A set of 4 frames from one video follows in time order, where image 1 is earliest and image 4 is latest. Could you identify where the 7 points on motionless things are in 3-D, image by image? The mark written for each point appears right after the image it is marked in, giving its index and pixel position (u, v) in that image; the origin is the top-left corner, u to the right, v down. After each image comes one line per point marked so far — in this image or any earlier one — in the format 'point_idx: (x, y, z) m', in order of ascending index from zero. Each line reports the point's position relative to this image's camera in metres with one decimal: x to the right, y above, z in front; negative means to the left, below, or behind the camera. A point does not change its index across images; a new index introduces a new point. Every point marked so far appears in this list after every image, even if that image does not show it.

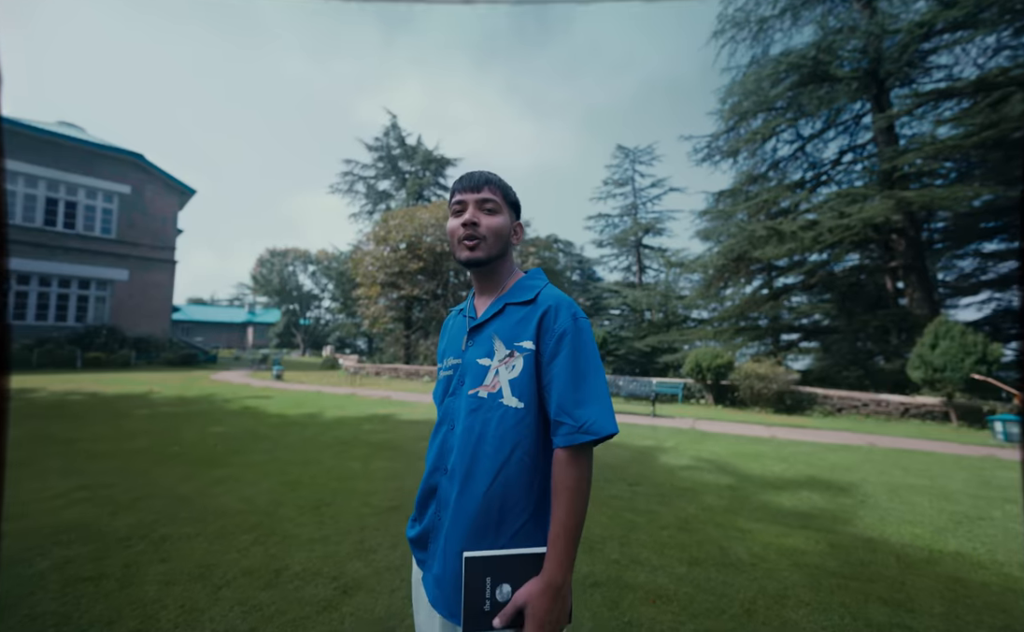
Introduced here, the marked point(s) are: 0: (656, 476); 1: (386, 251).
0: (+1.4, -1.5, +4.1) m
1: (-4.4, +2.3, +14.9) m
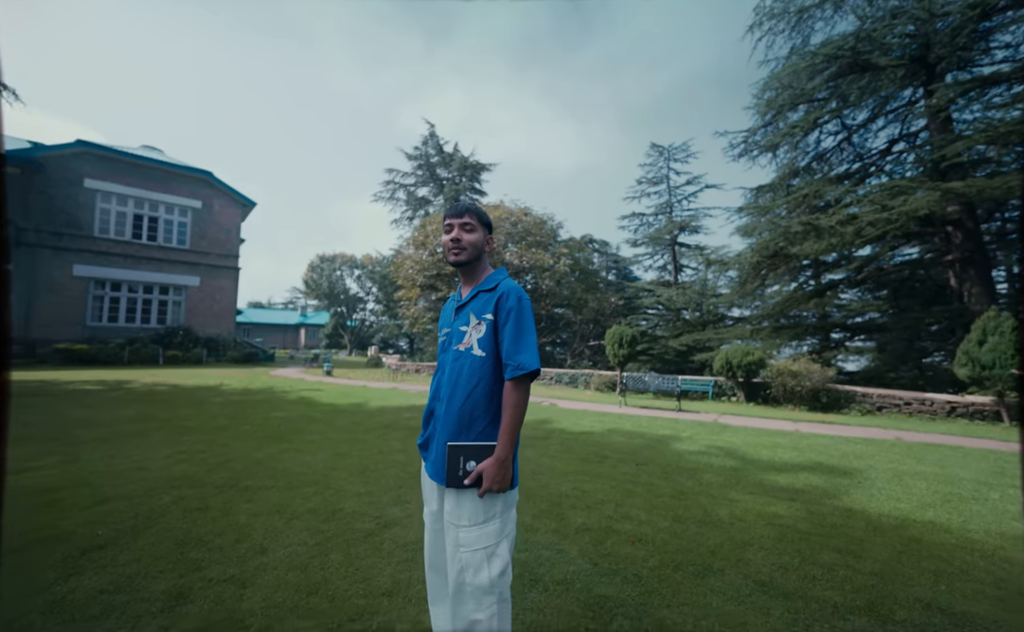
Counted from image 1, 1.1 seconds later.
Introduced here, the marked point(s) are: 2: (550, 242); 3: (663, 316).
0: (+1.6, -1.5, +4.5) m
1: (-3.2, +2.2, +15.8) m
2: (+1.5, +2.9, +16.9) m
3: (+6.3, 0.0, +17.7) m
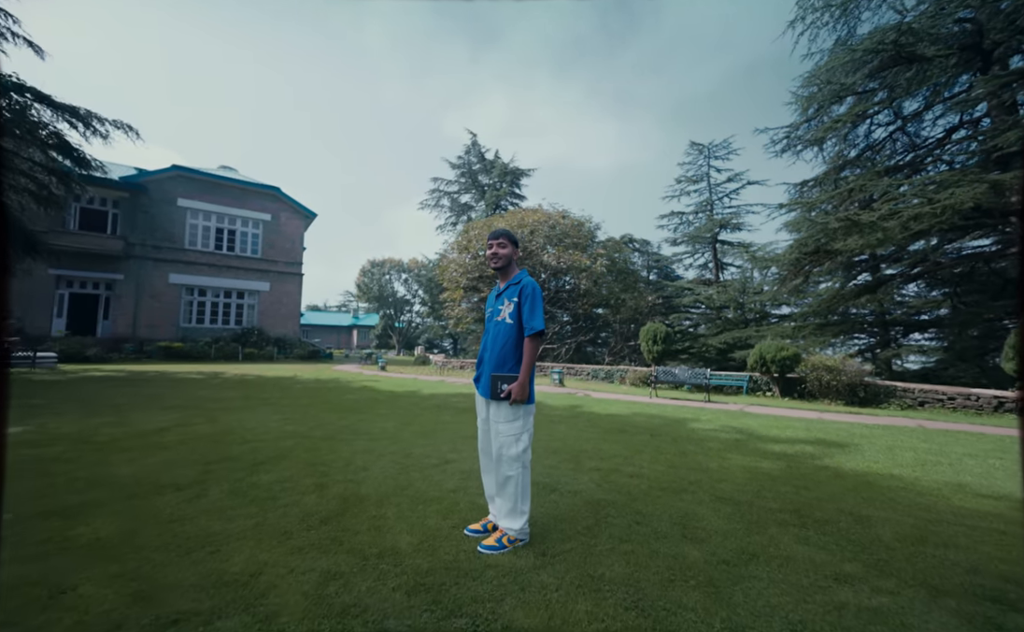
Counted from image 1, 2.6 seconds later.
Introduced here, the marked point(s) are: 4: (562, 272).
0: (+2.0, -1.4, +5.2) m
1: (-1.7, +2.3, +16.9) m
2: (+3.1, +3.0, +17.6) m
3: (+7.9, 0.0, +17.8) m
4: (+2.0, +1.7, +17.0) m
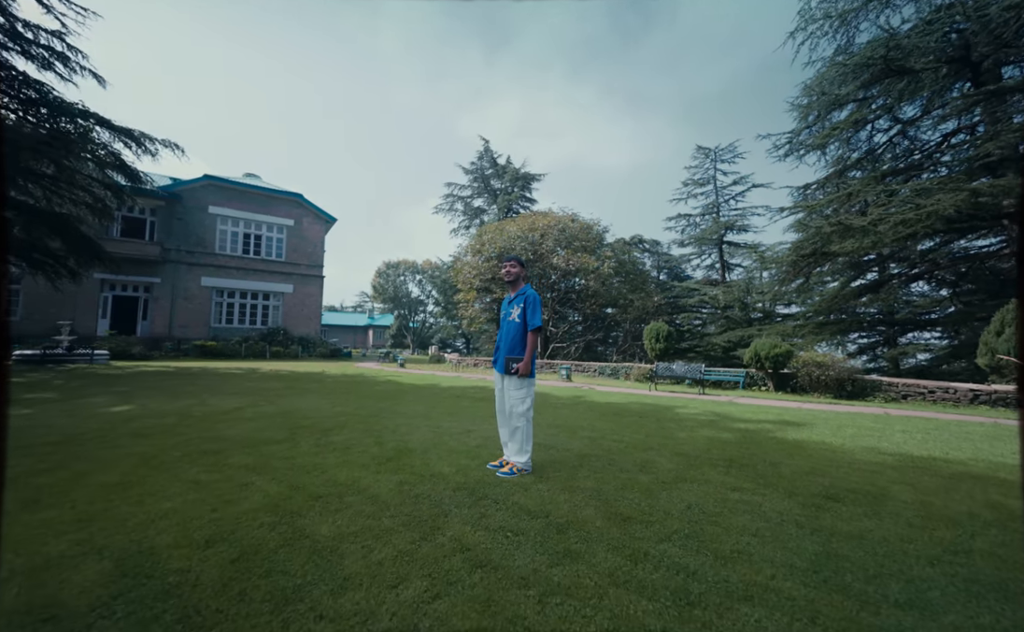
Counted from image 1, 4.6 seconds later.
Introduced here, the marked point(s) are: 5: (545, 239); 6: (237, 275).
0: (+2.1, -1.4, +6.0) m
1: (-1.3, +2.3, +17.8) m
2: (+3.5, +3.0, +18.4) m
3: (+8.4, +0.1, +18.5) m
4: (+2.4, +1.8, +17.9) m
5: (+1.3, +3.1, +17.6) m
6: (-10.8, +1.6, +17.1) m
